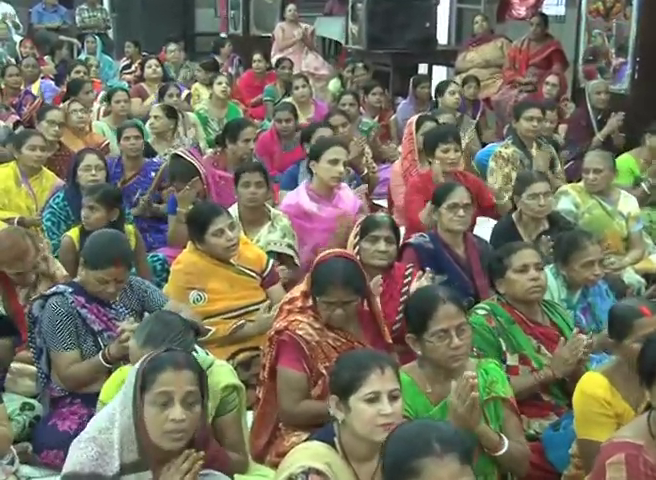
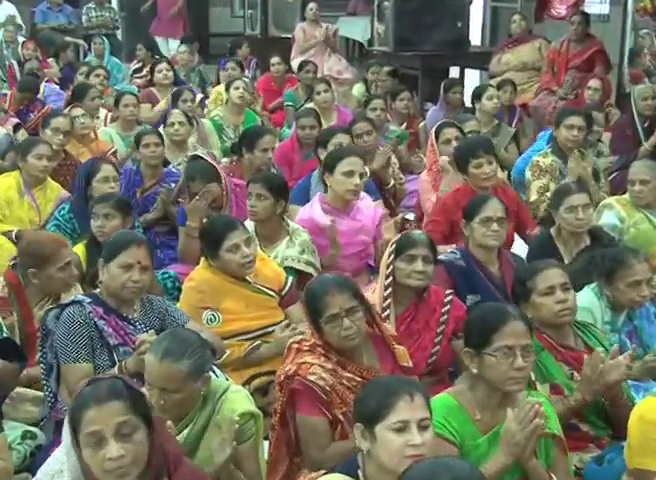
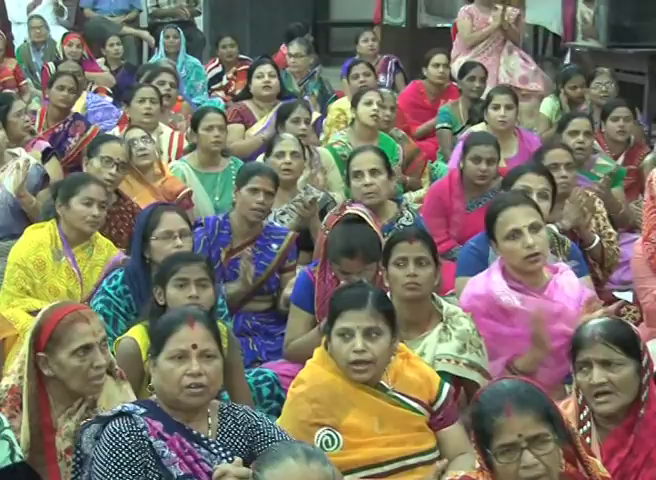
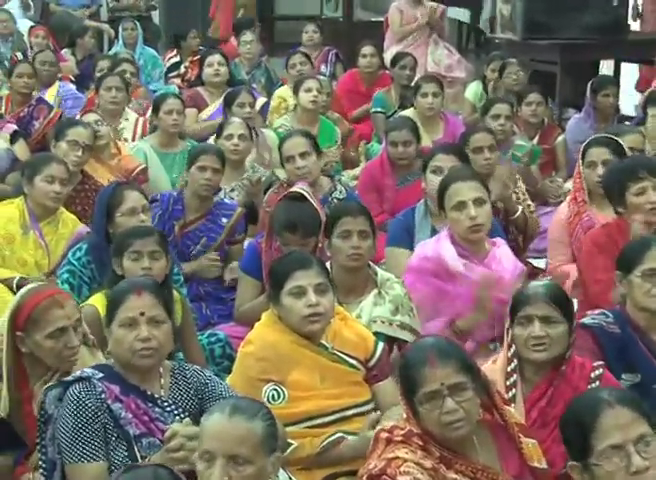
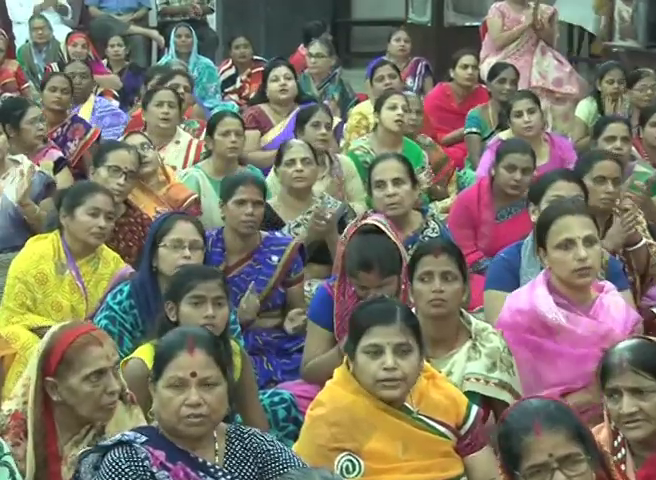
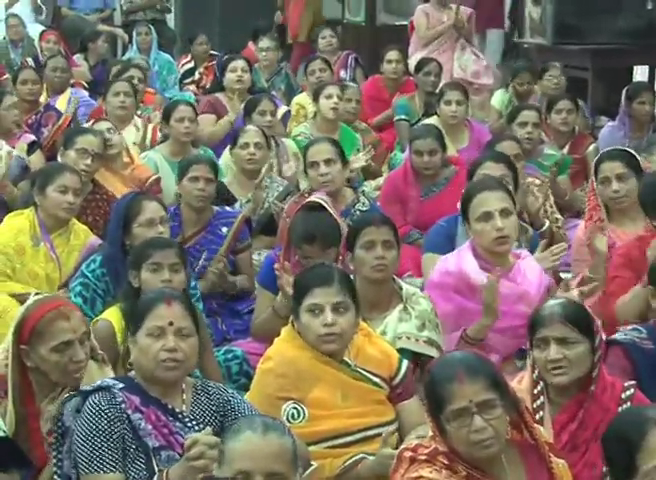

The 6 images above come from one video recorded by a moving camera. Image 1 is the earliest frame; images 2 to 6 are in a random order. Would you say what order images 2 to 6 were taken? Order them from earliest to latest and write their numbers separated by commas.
2, 4, 6, 3, 5
